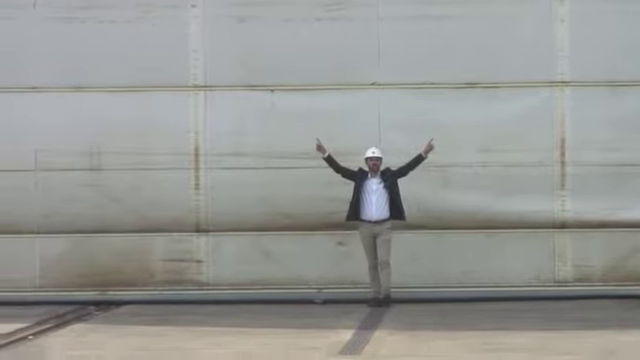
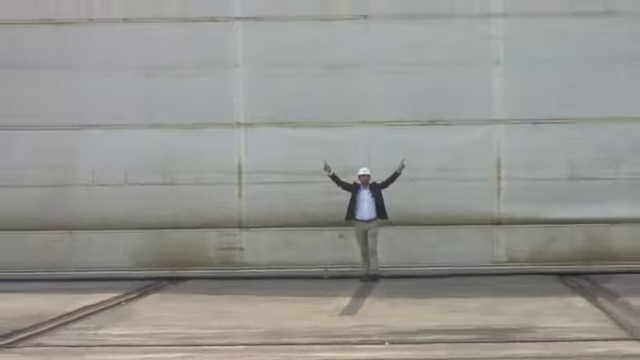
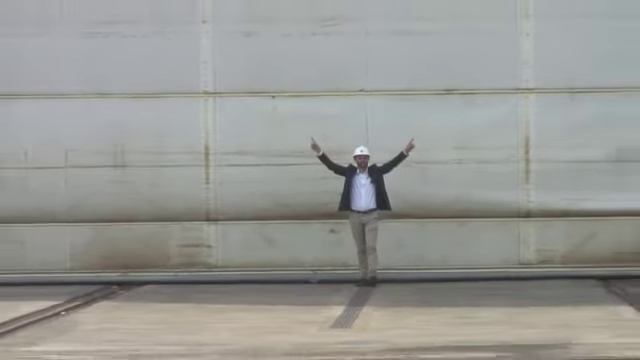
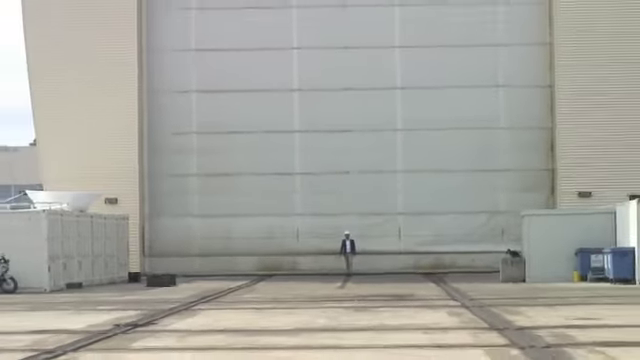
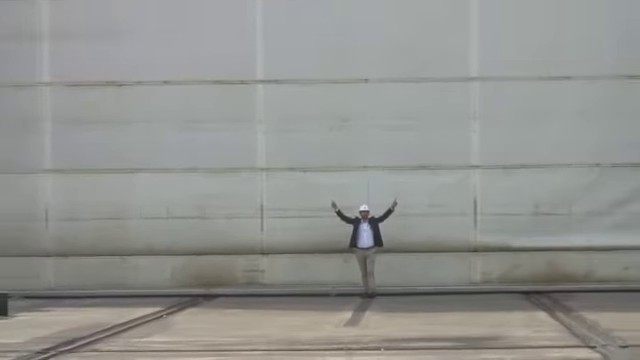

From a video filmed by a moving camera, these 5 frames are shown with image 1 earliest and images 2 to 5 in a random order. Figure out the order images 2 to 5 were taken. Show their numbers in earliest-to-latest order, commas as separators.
3, 2, 5, 4
